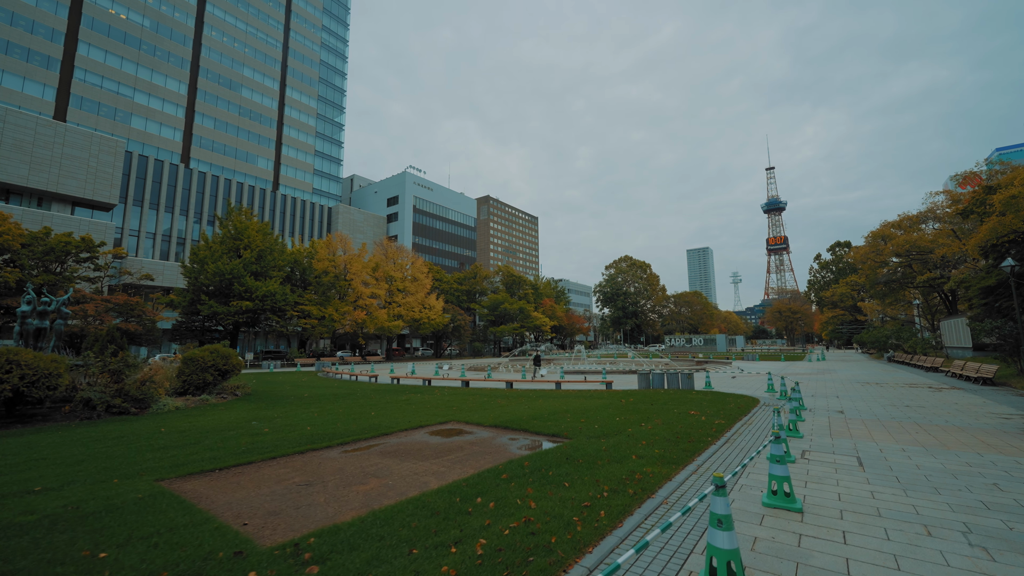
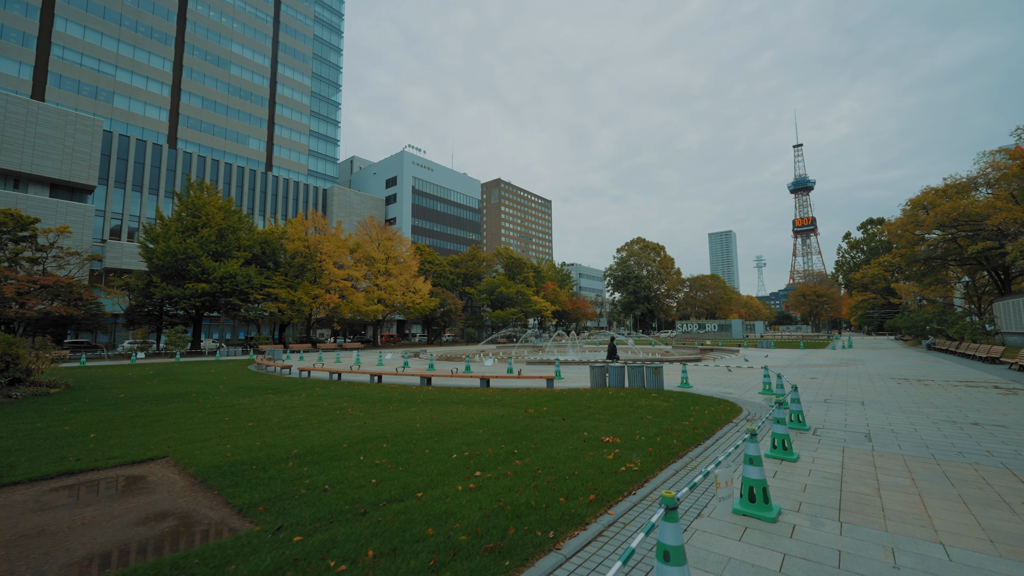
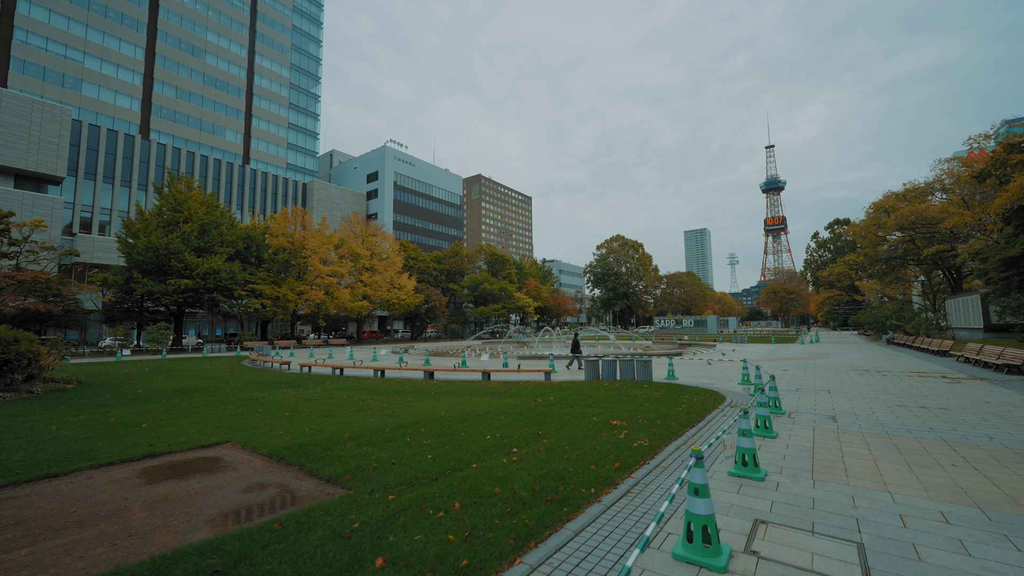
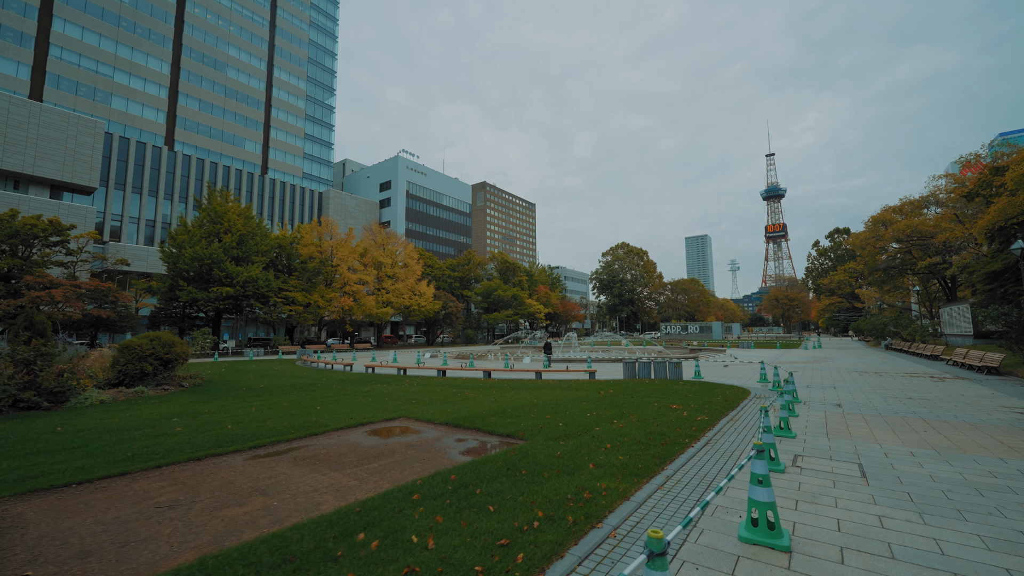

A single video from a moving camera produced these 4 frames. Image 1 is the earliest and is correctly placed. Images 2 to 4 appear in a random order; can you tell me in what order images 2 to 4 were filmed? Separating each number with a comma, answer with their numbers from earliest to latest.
4, 3, 2
